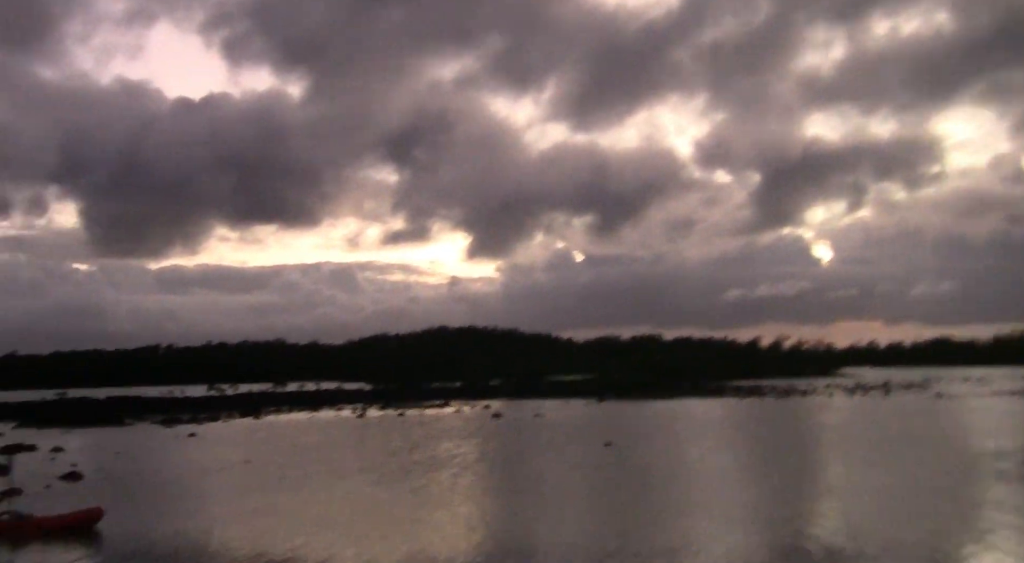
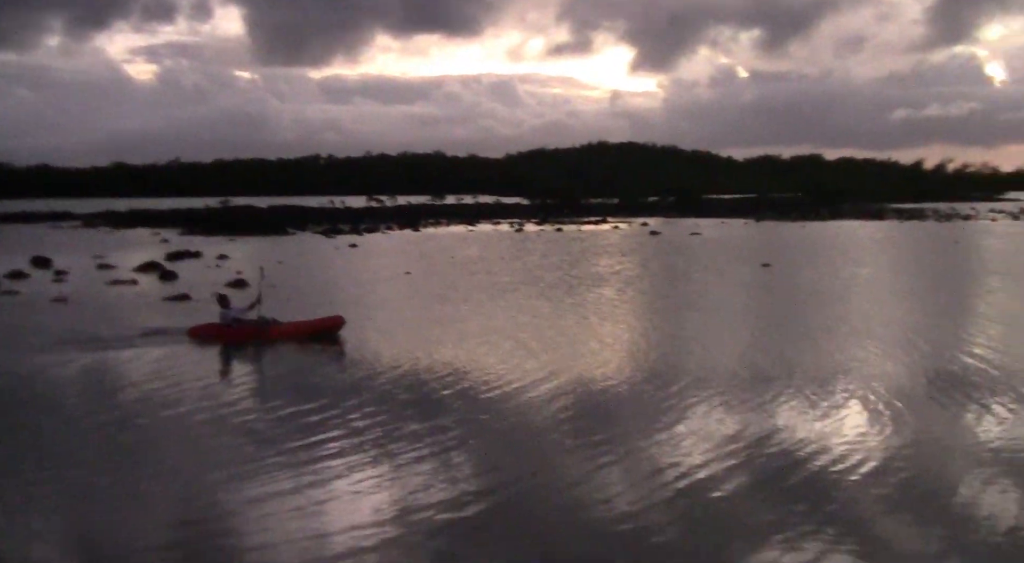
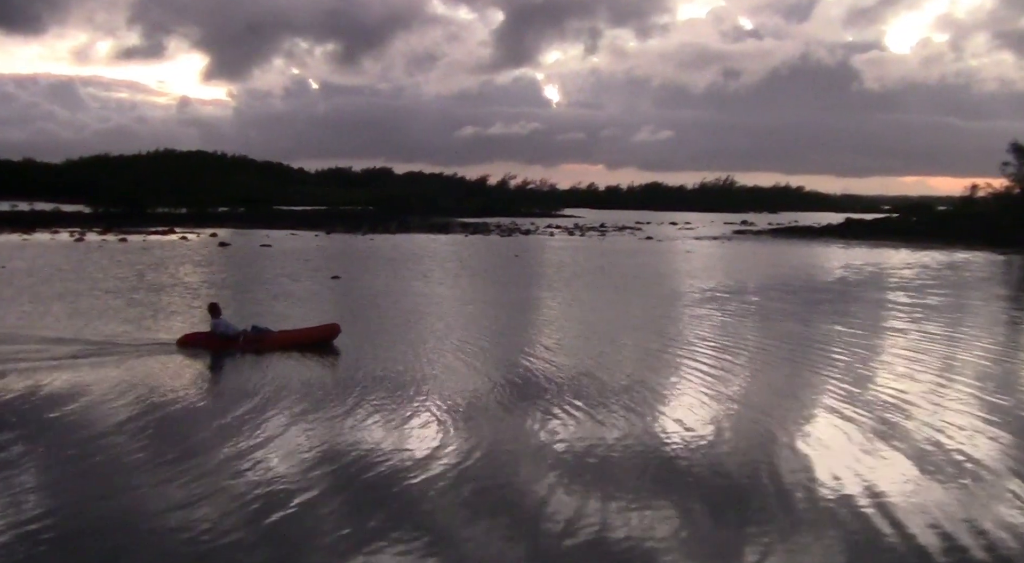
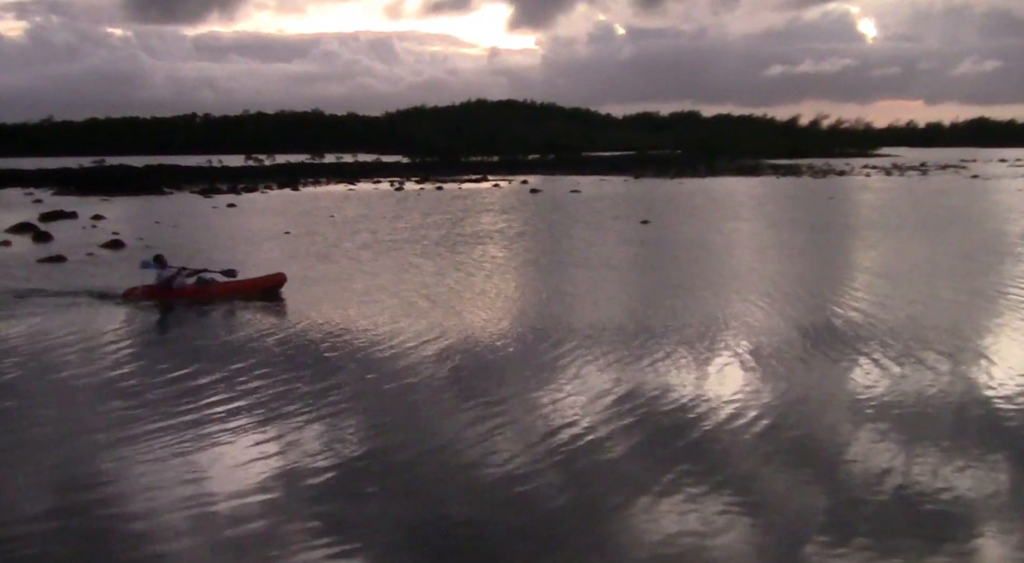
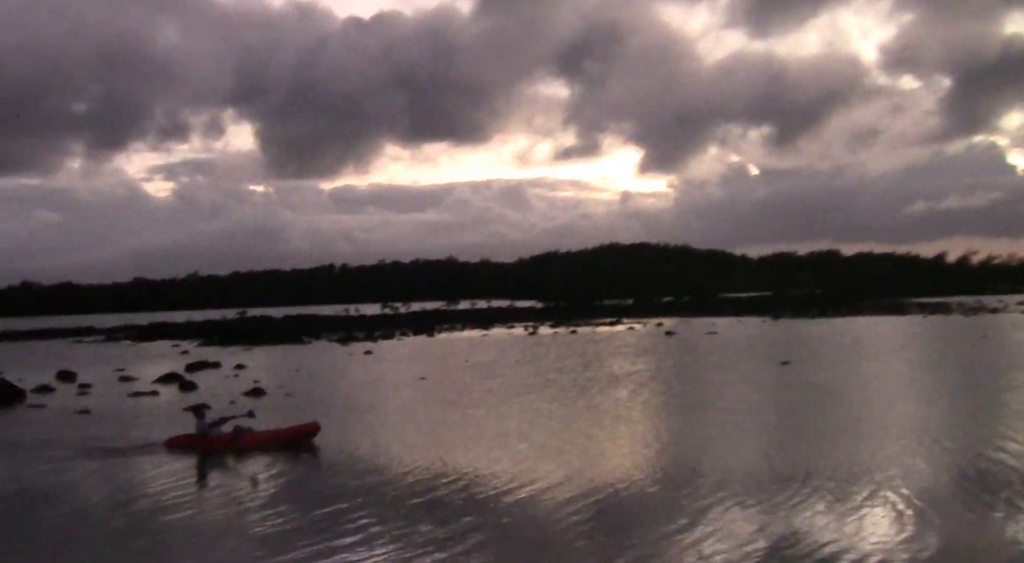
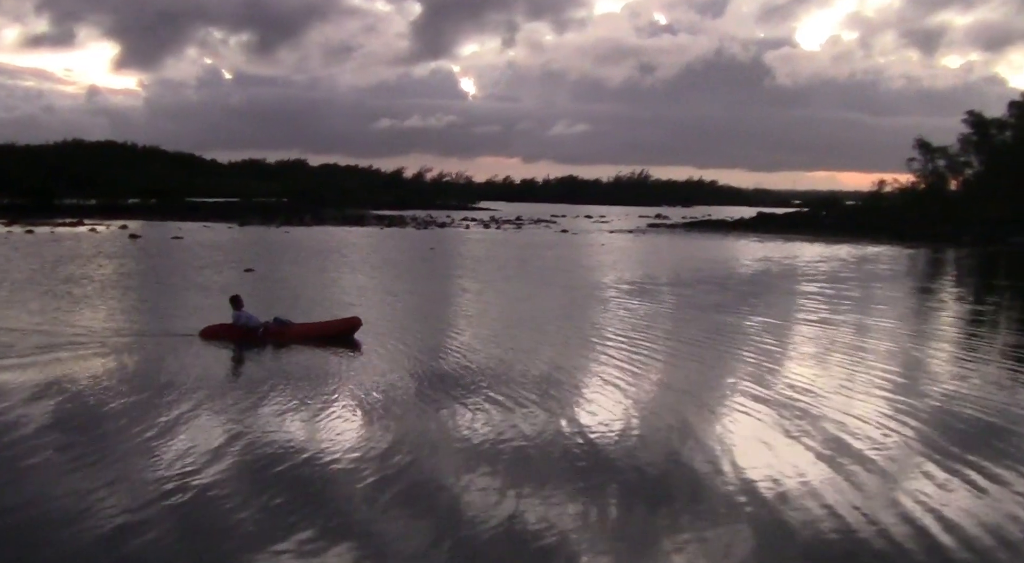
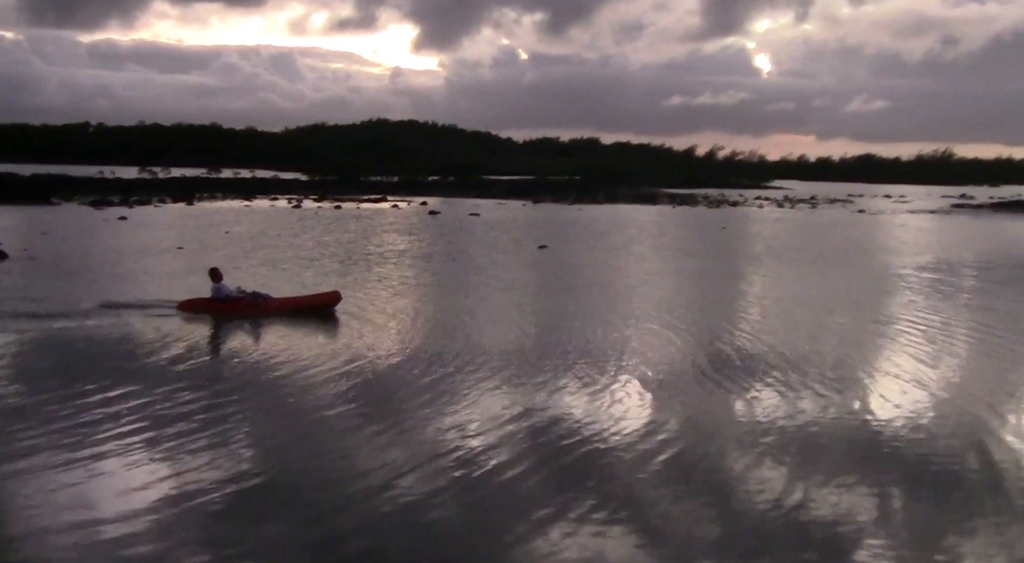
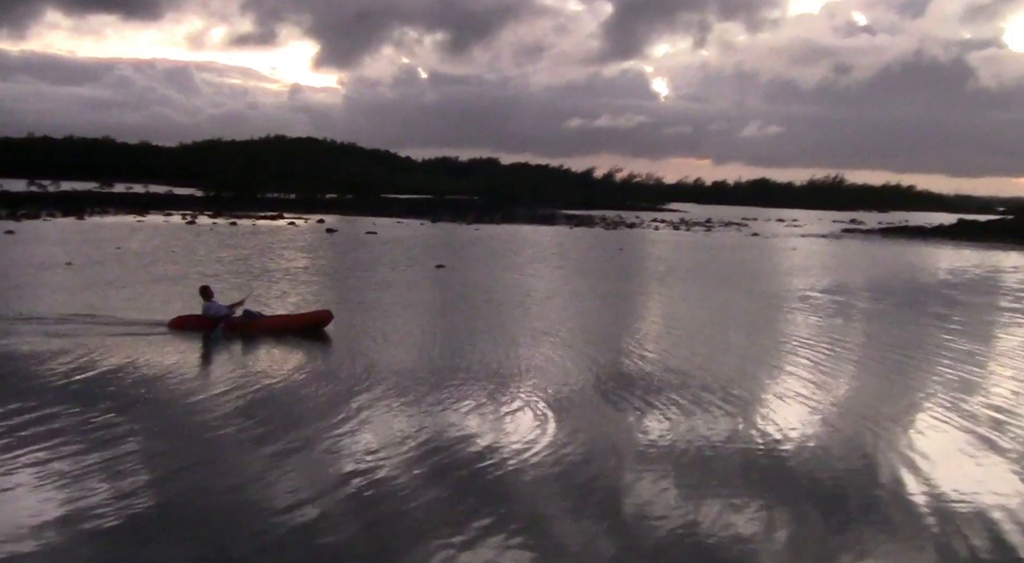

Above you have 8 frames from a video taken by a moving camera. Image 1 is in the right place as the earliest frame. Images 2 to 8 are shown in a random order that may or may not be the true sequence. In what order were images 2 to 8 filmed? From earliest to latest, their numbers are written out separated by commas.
5, 2, 4, 7, 8, 3, 6
